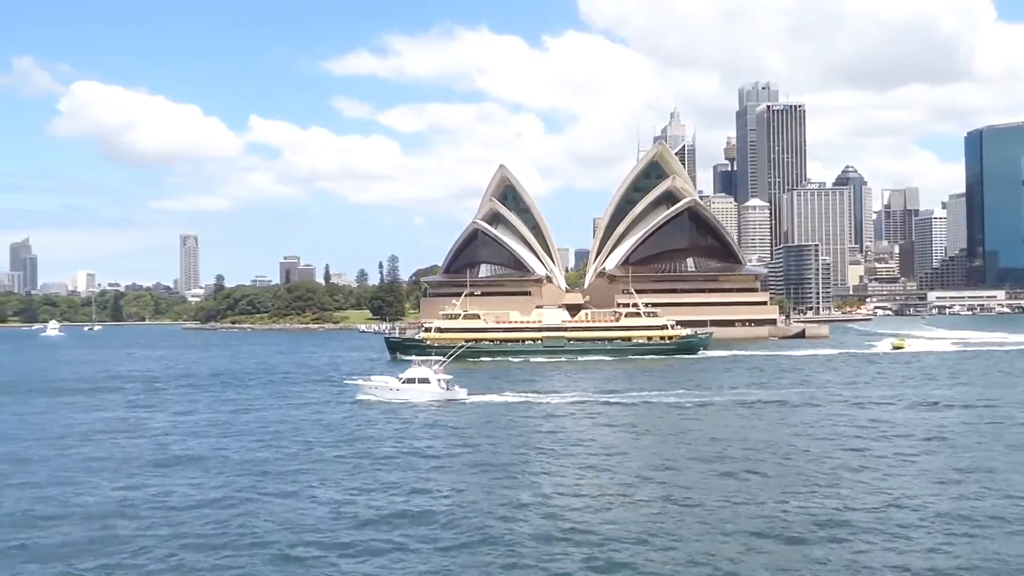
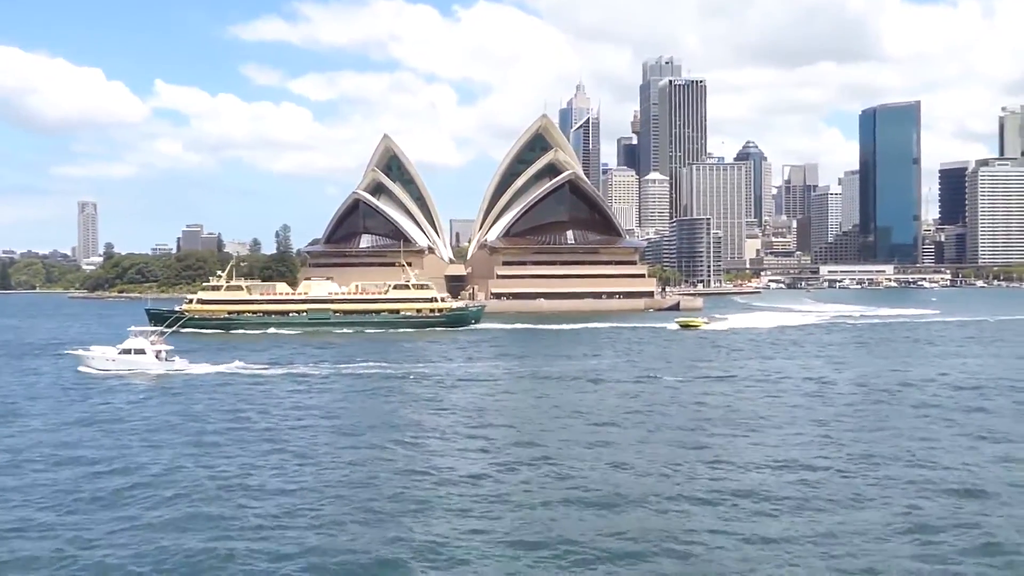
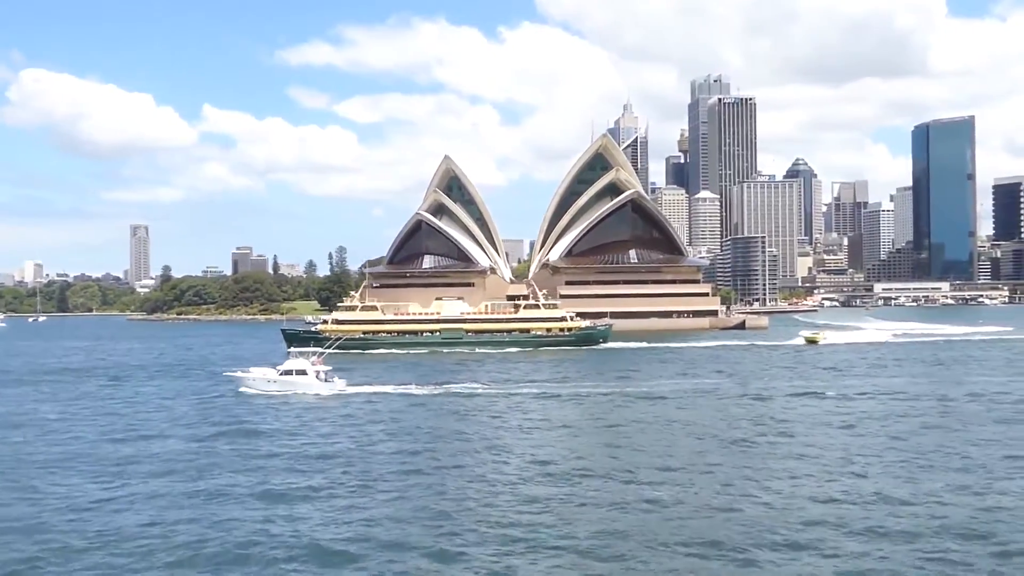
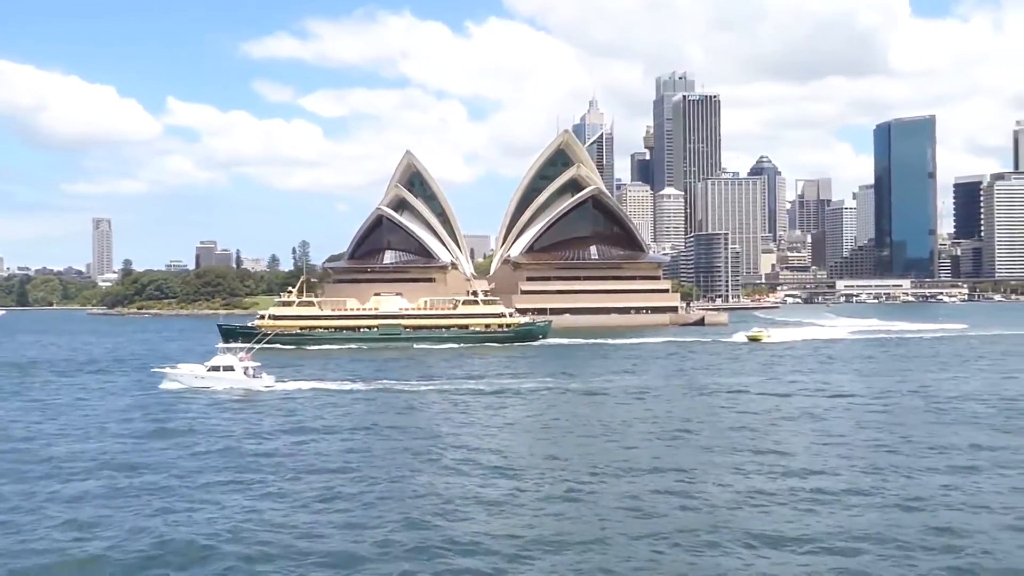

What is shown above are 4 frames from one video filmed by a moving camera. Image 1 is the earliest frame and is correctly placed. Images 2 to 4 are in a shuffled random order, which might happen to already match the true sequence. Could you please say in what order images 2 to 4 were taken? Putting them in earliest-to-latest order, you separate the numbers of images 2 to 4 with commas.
3, 4, 2
